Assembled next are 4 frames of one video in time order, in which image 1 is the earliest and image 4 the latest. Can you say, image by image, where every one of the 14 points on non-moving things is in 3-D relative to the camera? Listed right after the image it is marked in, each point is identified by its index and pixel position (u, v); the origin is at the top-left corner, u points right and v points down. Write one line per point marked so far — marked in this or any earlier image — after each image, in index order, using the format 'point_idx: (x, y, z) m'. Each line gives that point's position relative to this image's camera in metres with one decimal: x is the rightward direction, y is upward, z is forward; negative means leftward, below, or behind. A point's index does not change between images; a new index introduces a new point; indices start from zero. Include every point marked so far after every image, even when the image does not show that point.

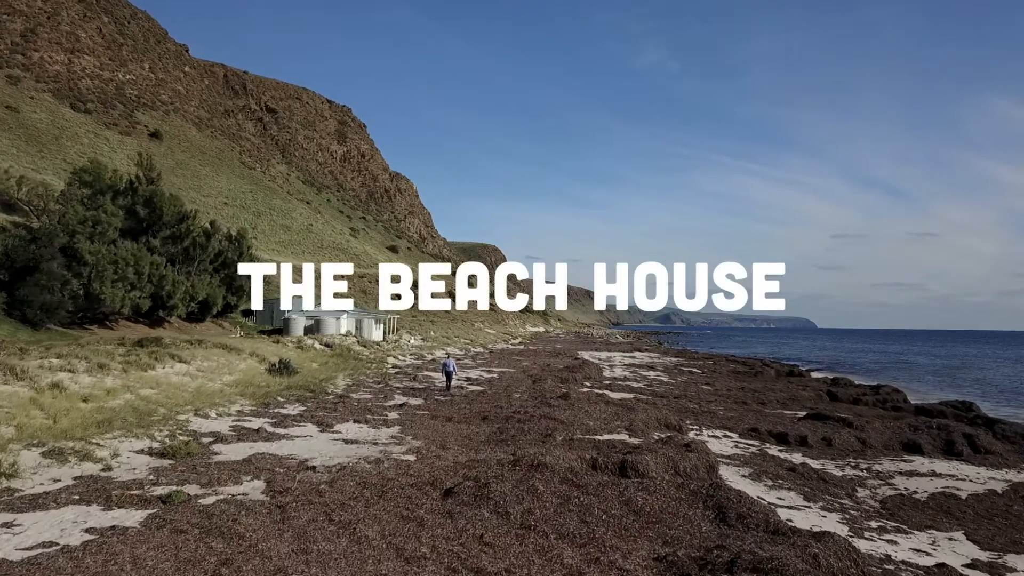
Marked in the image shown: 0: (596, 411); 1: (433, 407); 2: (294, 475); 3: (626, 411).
0: (+2.4, -3.5, +16.4) m
1: (-2.5, -3.8, +18.5) m
2: (-3.7, -3.2, +9.8) m
3: (+3.3, -3.6, +16.7) m
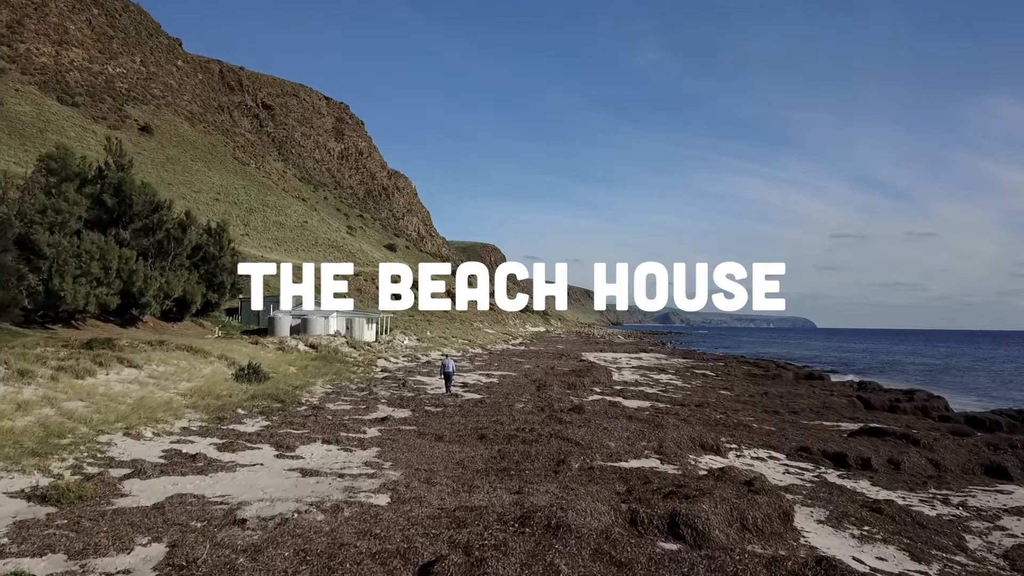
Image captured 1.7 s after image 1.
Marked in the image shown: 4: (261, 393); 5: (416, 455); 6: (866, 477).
0: (+2.5, -3.3, +13.6) m
1: (-2.5, -3.6, +15.7) m
2: (-3.6, -3.0, +7.0) m
3: (+3.4, -3.4, +13.9) m
4: (-7.7, -3.2, +17.7) m
5: (-2.0, -3.5, +12.2) m
6: (+7.9, -4.2, +12.9) m
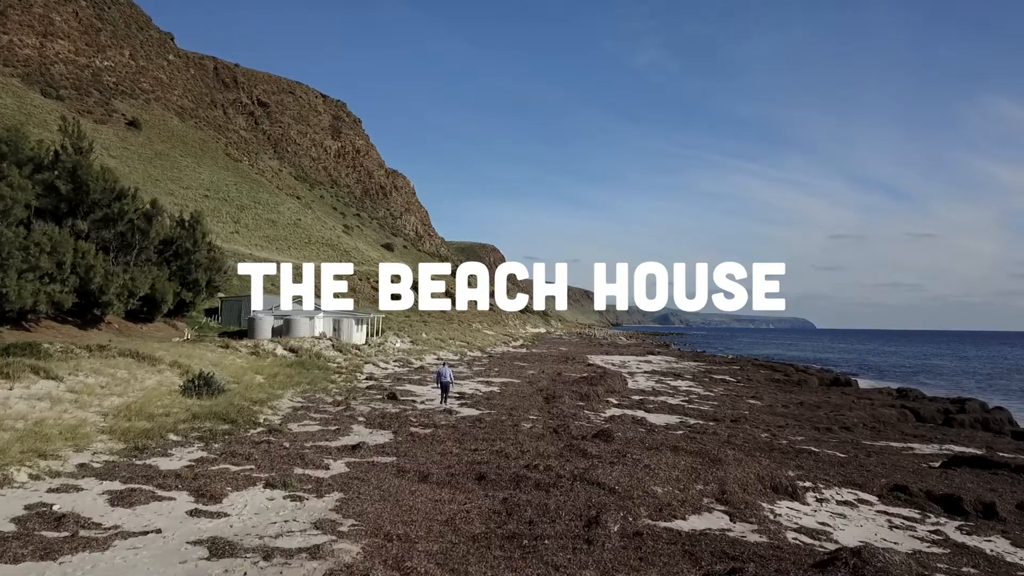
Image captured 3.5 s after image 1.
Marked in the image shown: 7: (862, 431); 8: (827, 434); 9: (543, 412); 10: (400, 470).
0: (+2.6, -3.1, +10.2) m
1: (-2.3, -3.5, +12.4) m
2: (-3.5, -2.8, +3.6) m
3: (+3.5, -3.2, +10.6) m
4: (-7.5, -3.1, +14.3) m
5: (-1.9, -3.3, +8.8) m
6: (+8.1, -4.0, +9.6) m
7: (+11.5, -4.7, +19.2) m
8: (+9.6, -4.5, +17.7) m
9: (+0.9, -3.7, +17.2) m
10: (-2.1, -3.4, +10.7) m
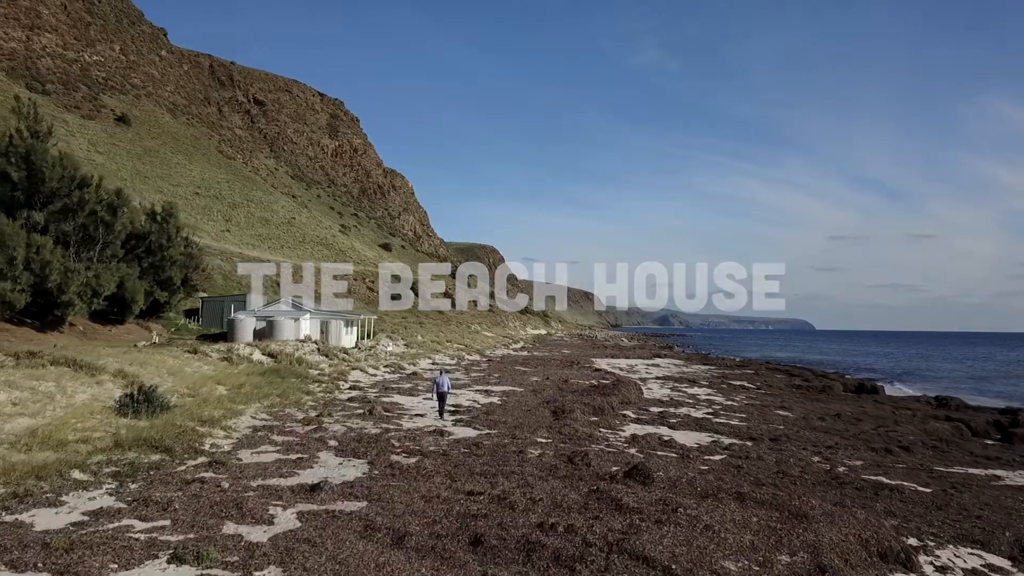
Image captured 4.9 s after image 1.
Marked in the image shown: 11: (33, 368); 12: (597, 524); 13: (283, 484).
0: (+2.7, -3.0, +7.4) m
1: (-2.2, -3.4, +9.6) m
2: (-3.4, -2.7, +0.8) m
3: (+3.6, -3.1, +7.8) m
4: (-7.4, -2.9, +11.5) m
5: (-1.8, -3.2, +6.1) m
6: (+8.2, -3.9, +6.8) m
7: (+11.6, -4.6, +16.4) m
8: (+9.7, -4.4, +14.9) m
9: (+1.0, -3.6, +14.4) m
10: (-2.0, -3.3, +8.0) m
11: (-12.5, -2.0, +15.1) m
12: (+1.1, -3.0, +7.3) m
13: (-3.9, -3.3, +9.8) m
